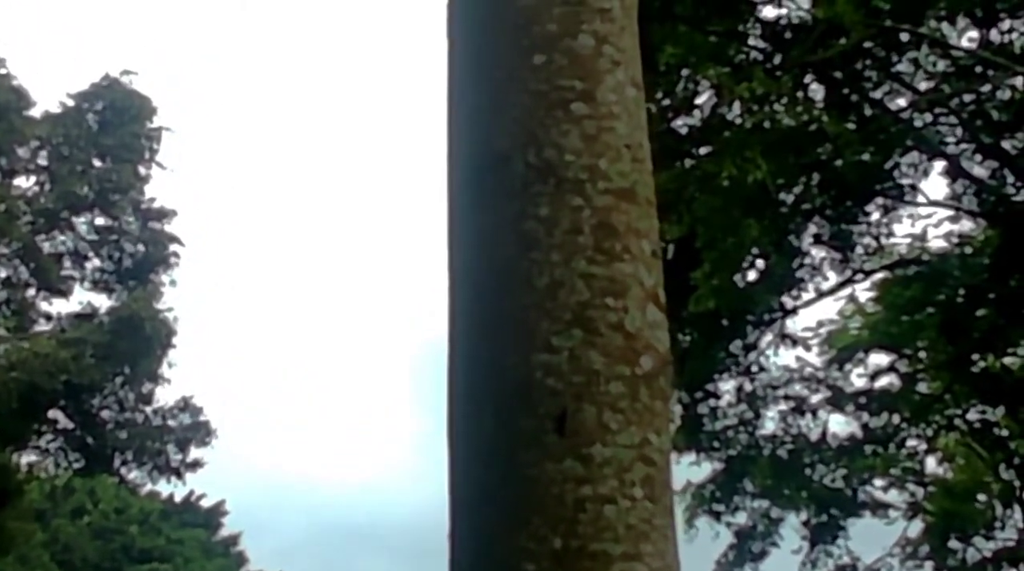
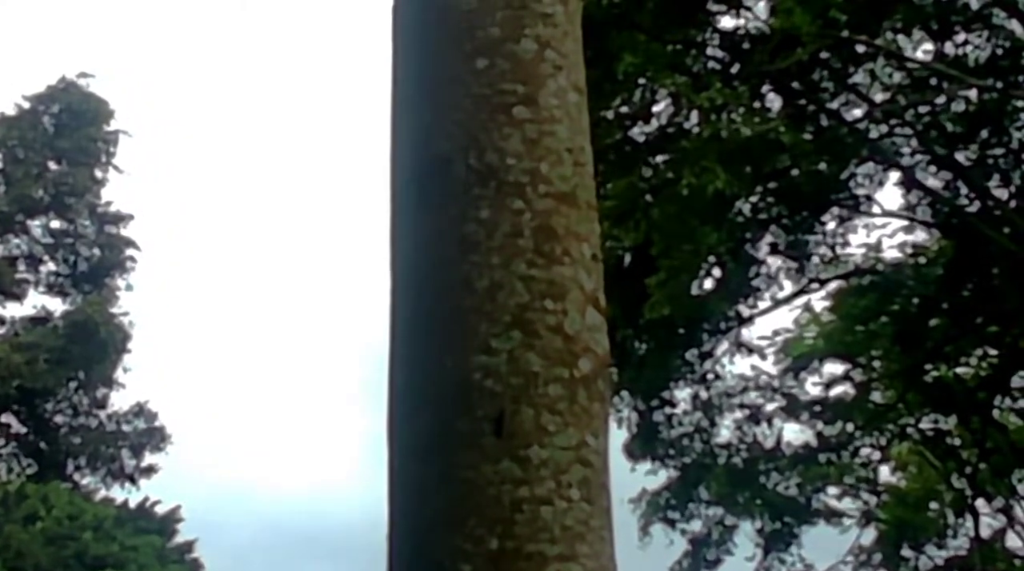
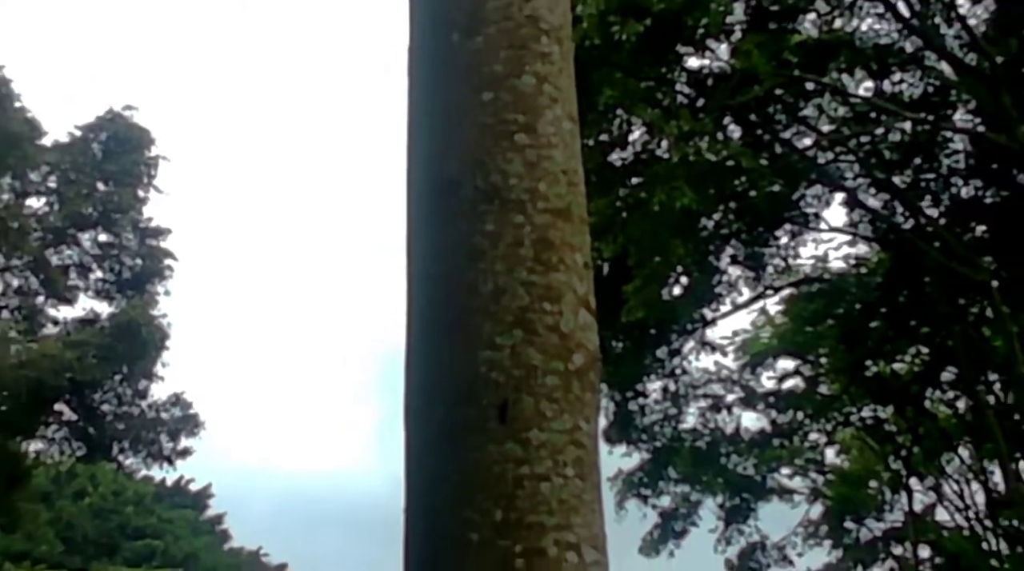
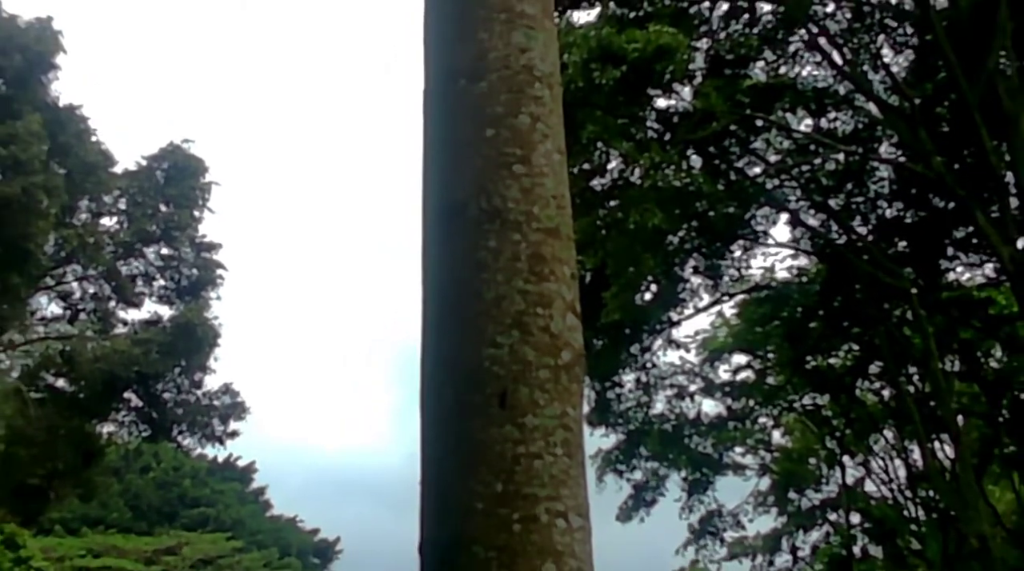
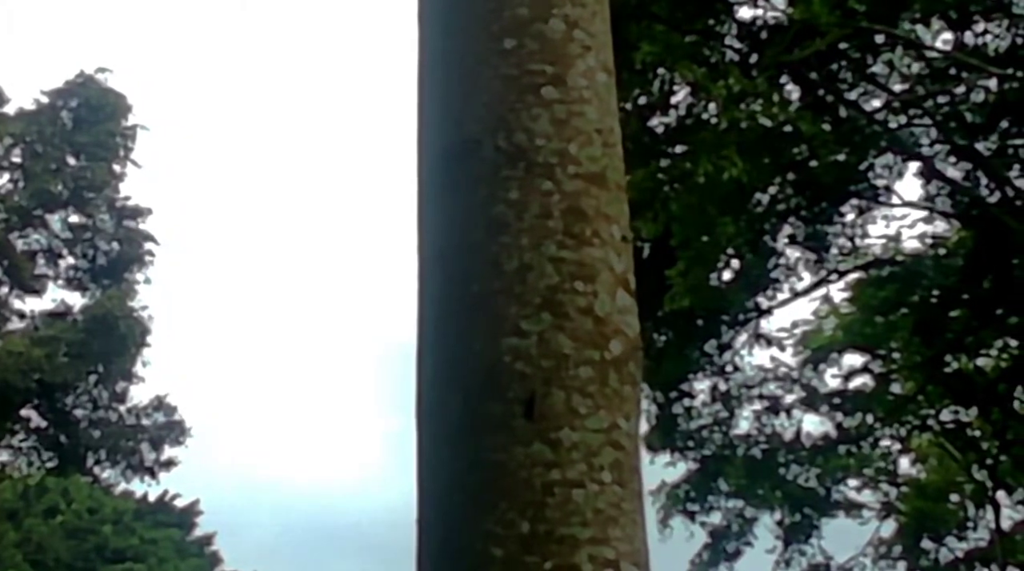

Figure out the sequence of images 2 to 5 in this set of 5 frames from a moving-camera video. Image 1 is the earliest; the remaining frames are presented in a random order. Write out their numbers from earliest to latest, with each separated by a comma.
5, 2, 3, 4
